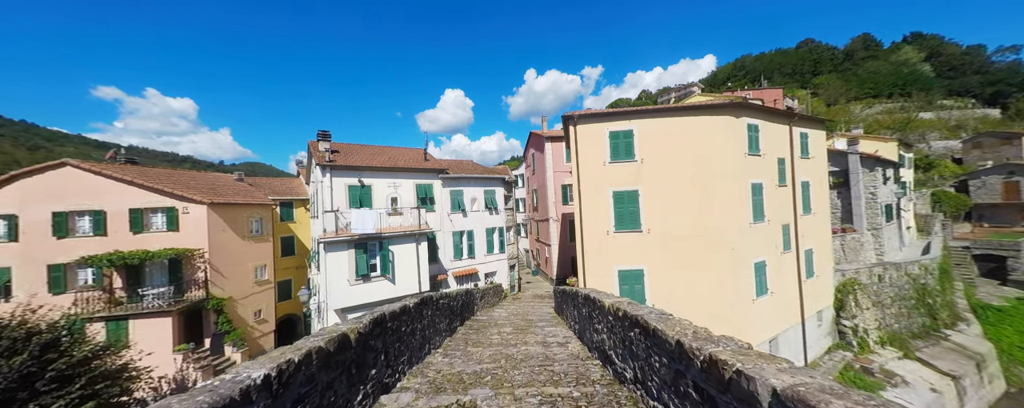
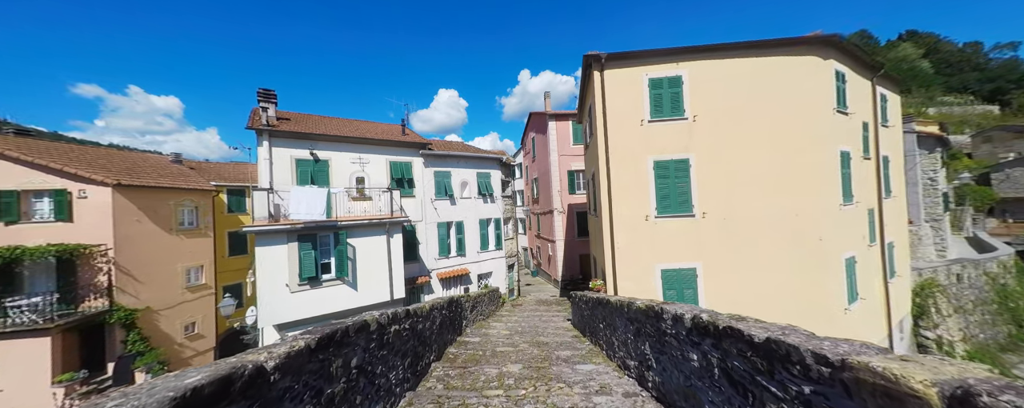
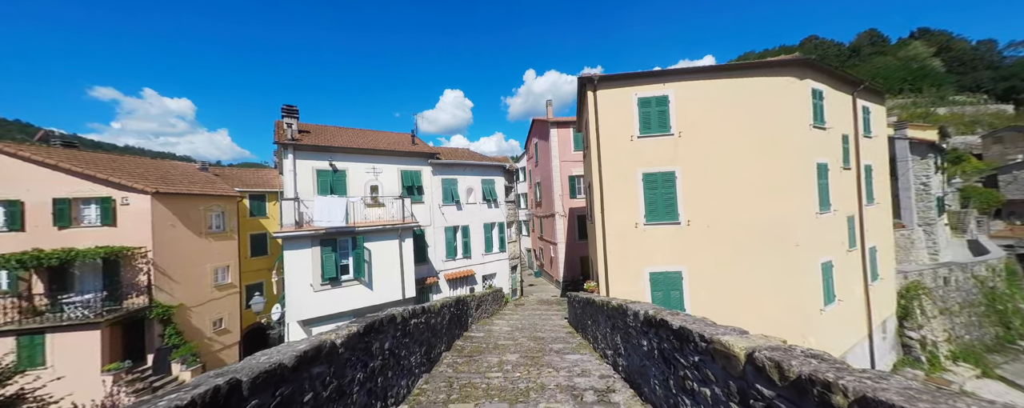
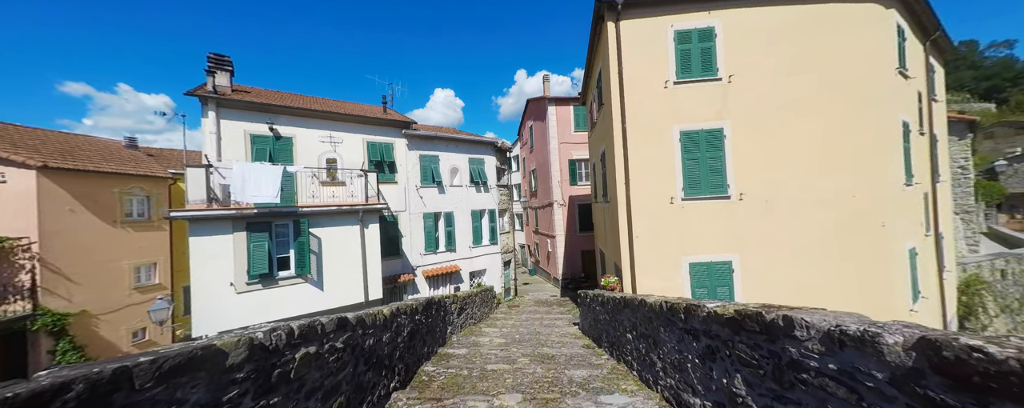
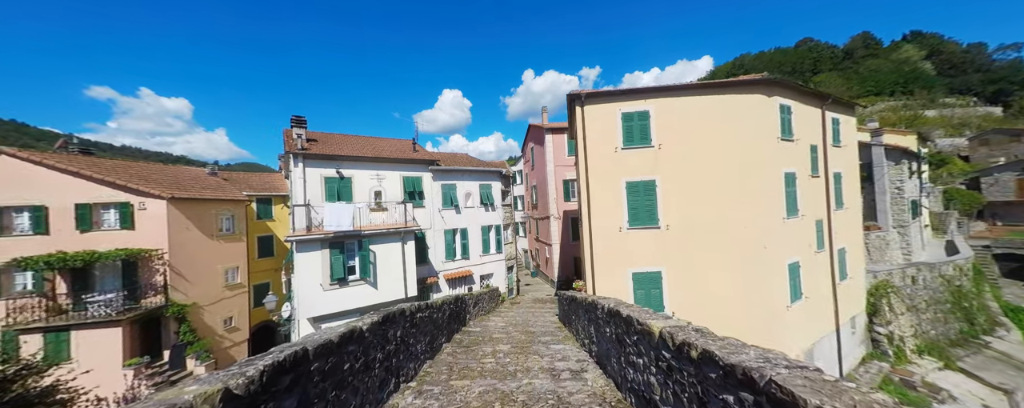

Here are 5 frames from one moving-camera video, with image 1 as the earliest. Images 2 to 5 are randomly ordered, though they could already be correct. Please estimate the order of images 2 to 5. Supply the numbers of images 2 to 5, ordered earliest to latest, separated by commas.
5, 3, 2, 4
